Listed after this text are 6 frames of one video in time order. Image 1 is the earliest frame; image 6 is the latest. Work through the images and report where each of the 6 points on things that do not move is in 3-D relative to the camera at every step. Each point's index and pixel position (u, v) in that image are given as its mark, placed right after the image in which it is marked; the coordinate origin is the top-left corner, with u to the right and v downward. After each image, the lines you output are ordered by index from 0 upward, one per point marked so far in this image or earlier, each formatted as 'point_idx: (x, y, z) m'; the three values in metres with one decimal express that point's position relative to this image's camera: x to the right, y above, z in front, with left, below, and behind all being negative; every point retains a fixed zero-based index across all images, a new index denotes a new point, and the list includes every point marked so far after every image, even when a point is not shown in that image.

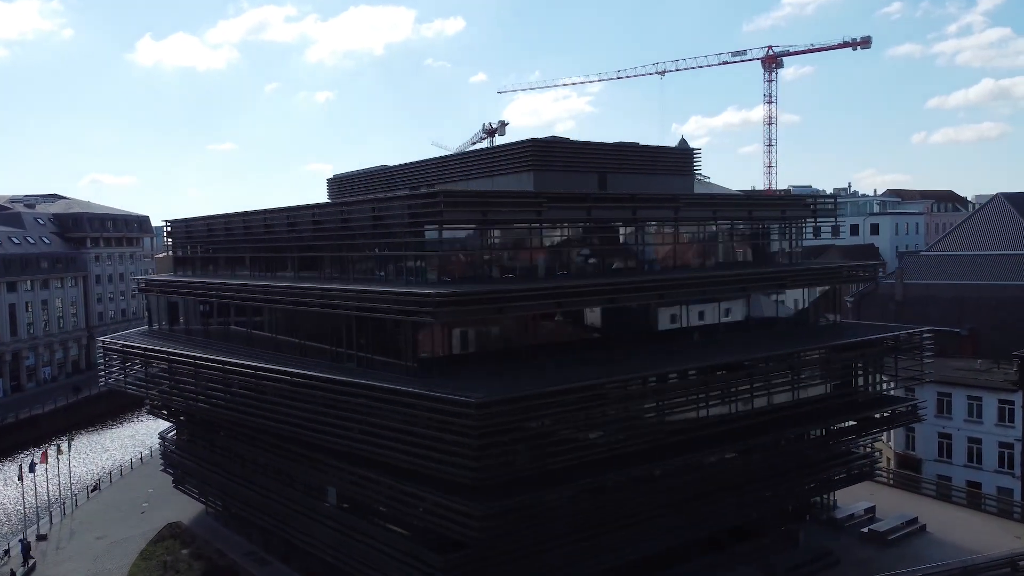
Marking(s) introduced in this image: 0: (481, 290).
0: (-0.6, -0.1, +17.8) m
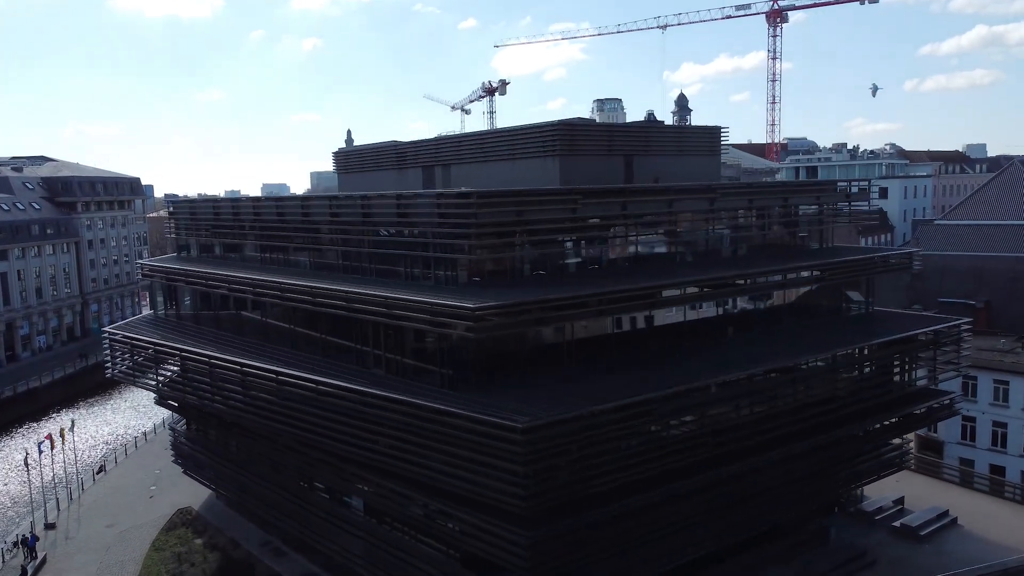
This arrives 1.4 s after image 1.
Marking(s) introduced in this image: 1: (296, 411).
0: (+0.2, -0.2, +16.8) m
1: (-5.2, -3.0, +19.8) m
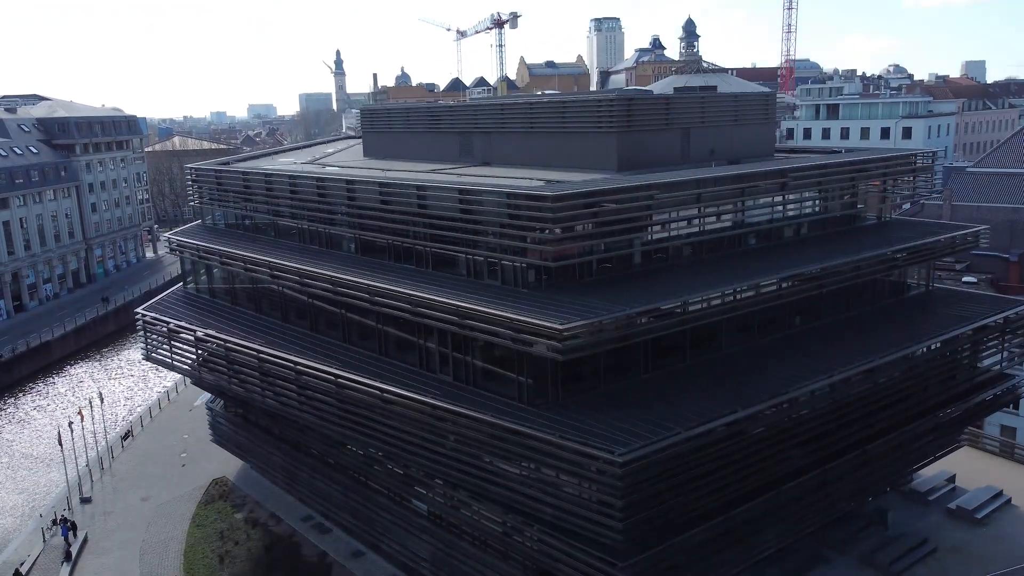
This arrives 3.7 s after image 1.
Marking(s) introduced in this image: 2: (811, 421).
0: (+1.9, -0.5, +15.9) m
1: (-3.6, -3.0, +19.1) m
2: (+6.3, -2.8, +17.4) m
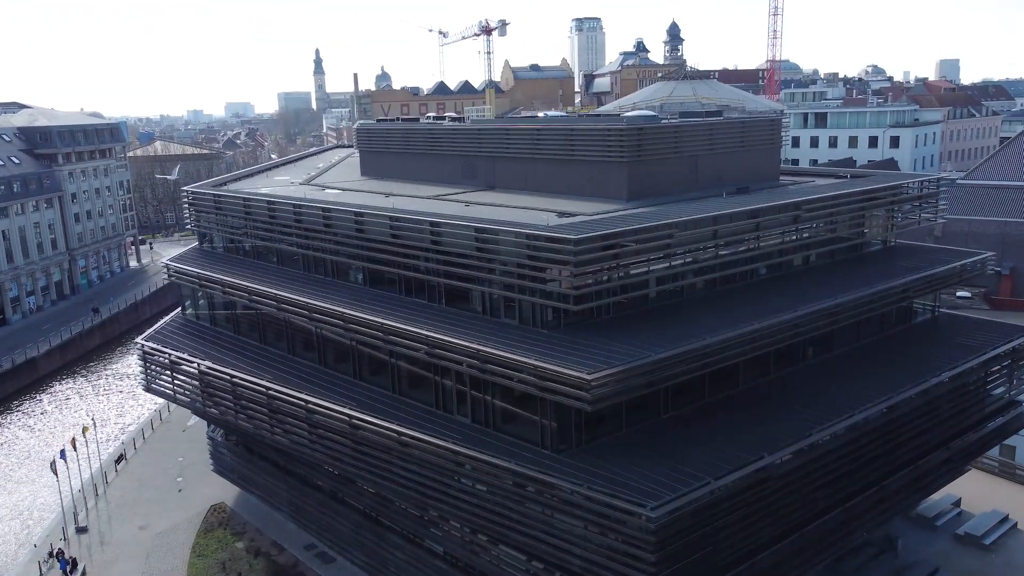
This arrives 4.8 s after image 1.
0: (+2.3, -1.4, +15.8) m
1: (-3.2, -3.9, +18.8) m
2: (+6.8, -3.7, +17.3) m
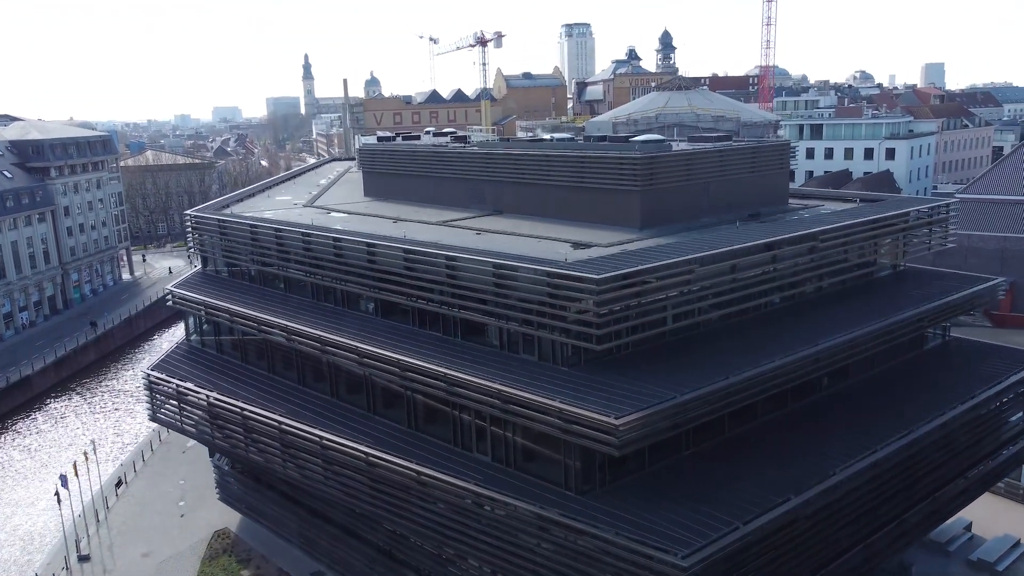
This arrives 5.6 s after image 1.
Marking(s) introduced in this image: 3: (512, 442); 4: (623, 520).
0: (+2.8, -2.1, +15.6) m
1: (-2.7, -4.7, +18.6) m
2: (+7.2, -4.4, +17.2) m
3: (0.0, -3.3, +17.5) m
4: (+2.0, -4.3, +15.3) m
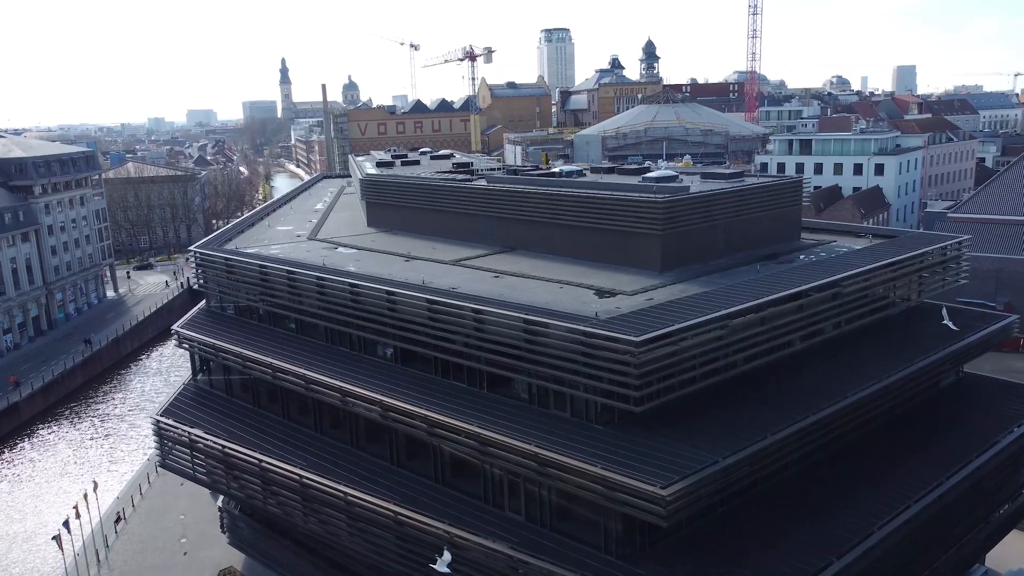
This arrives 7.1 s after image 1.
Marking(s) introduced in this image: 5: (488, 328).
0: (+3.6, -3.3, +15.5) m
1: (-2.0, -6.0, +18.3) m
2: (+8.0, -5.6, +17.2) m
3: (+0.7, -4.5, +17.3) m
4: (+2.8, -5.5, +15.1) m
5: (-0.6, -0.9, +19.2) m
